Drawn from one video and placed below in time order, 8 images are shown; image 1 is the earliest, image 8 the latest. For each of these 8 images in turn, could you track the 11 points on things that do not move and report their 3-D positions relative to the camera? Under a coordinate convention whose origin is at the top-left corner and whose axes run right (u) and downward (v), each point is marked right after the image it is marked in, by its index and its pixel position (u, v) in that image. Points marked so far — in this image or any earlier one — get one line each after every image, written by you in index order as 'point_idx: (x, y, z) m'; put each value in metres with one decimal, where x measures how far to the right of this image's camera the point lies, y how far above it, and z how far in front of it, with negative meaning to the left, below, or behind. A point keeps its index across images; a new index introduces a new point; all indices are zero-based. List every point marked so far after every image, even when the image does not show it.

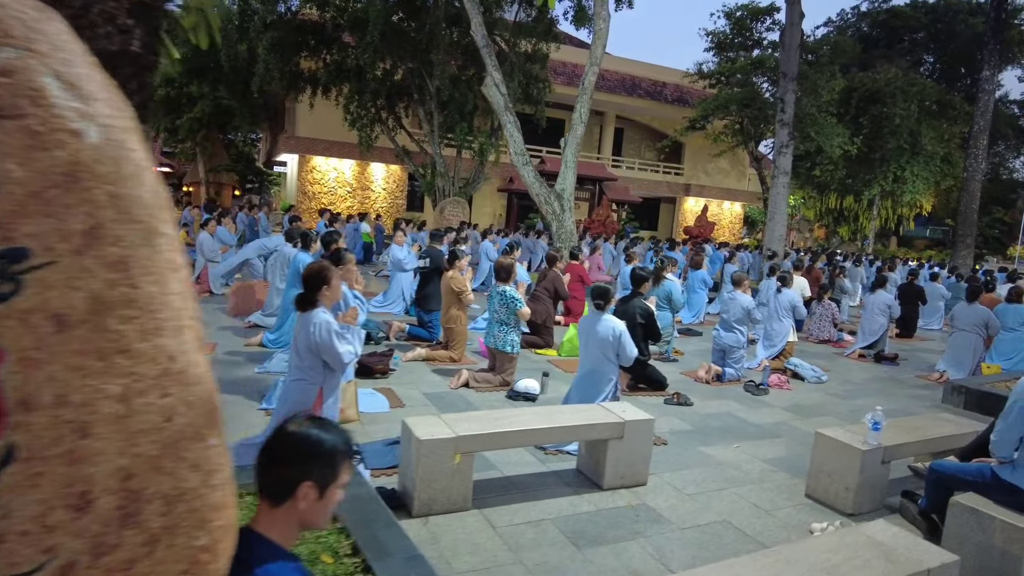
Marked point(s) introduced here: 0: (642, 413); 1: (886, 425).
0: (+0.8, -0.8, +3.9) m
1: (+2.4, -0.9, +4.0) m
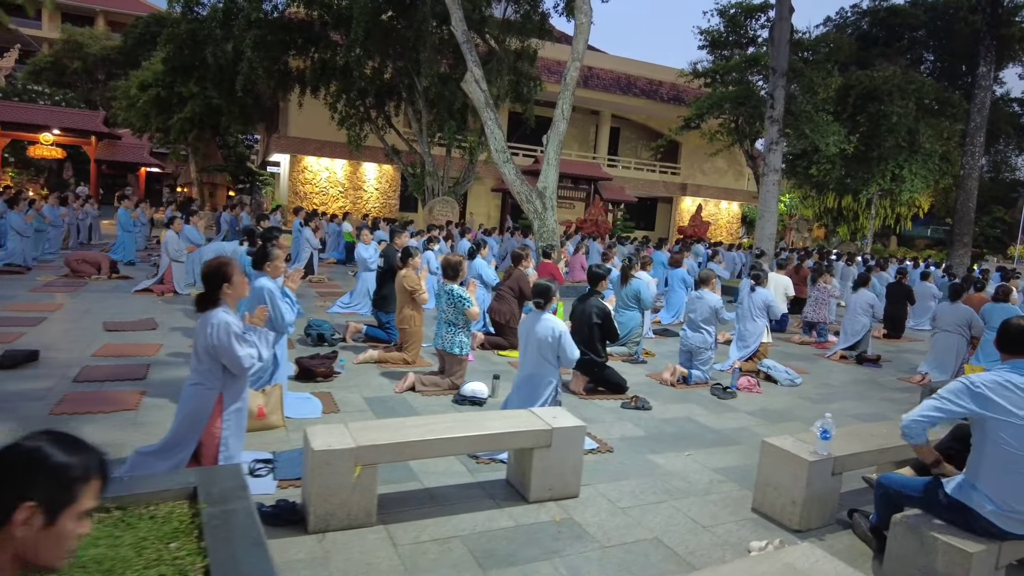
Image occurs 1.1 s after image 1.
0: (+0.4, -0.8, +3.6) m
1: (+2.0, -0.9, +3.7) m
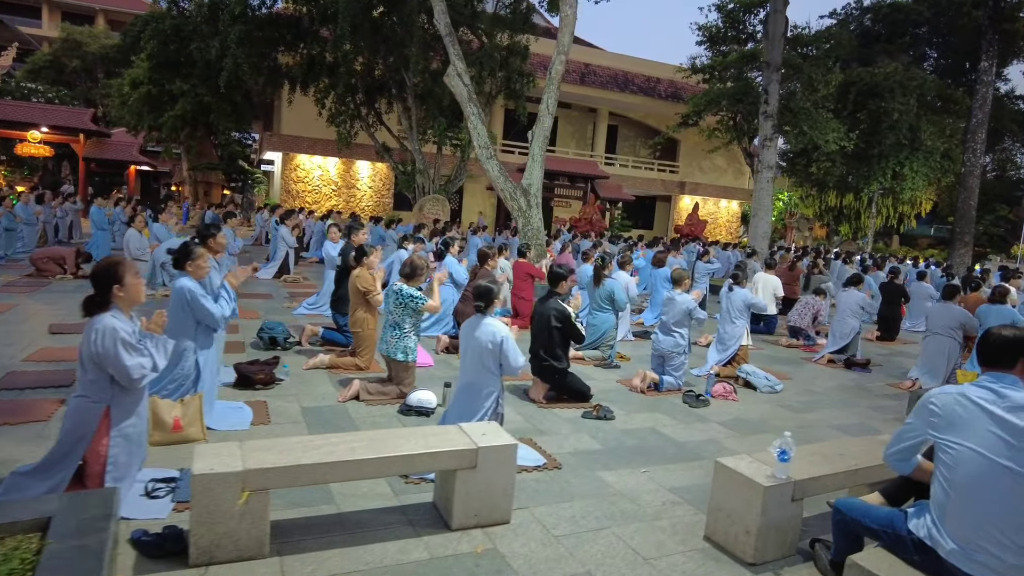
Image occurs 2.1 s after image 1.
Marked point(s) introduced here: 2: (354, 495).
0: (0.0, -0.8, +3.3) m
1: (+1.6, -0.9, +3.3) m
2: (-0.9, -1.2, +3.4) m
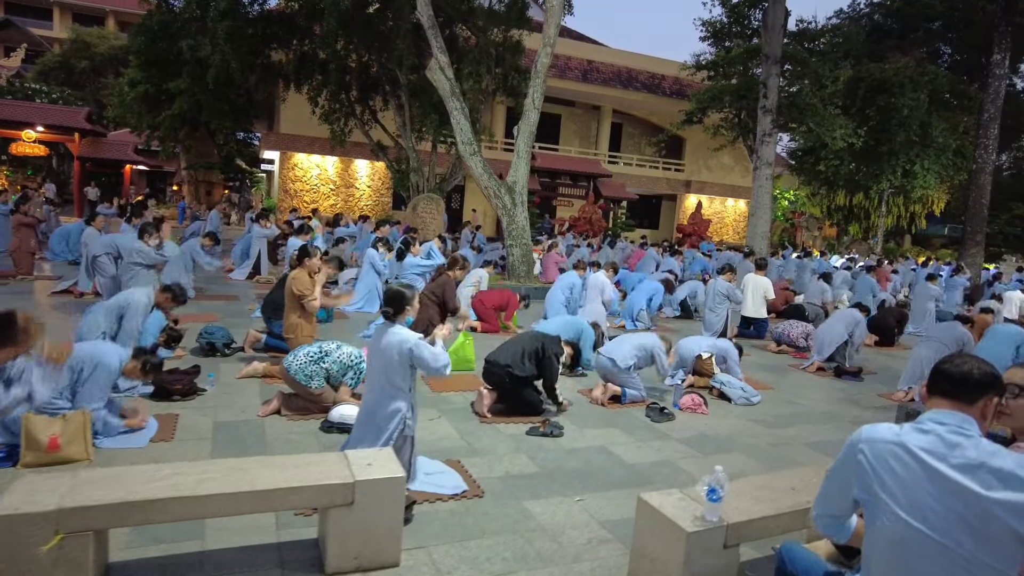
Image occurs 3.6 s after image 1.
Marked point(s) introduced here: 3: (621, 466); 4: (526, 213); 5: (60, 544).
0: (-0.5, -0.8, +2.8) m
1: (+1.1, -0.9, +2.8) m
2: (-1.4, -1.2, +3.0) m
3: (+0.7, -1.2, +4.2) m
4: (+0.3, +1.5, +12.5) m
5: (-1.7, -1.0, +2.3) m
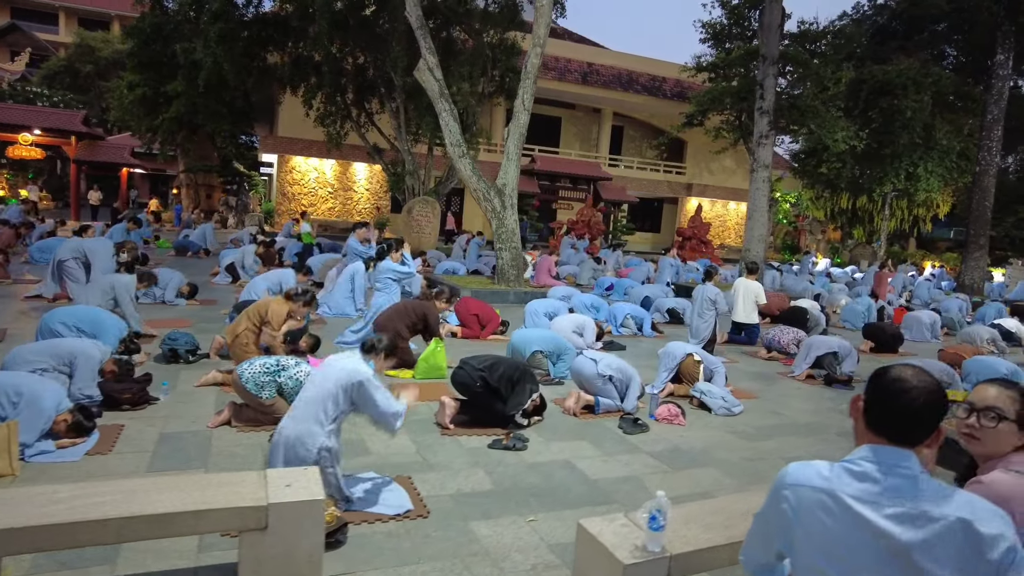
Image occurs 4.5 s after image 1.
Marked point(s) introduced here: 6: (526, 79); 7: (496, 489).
0: (-0.8, -0.9, +2.6) m
1: (+0.8, -1.0, +2.6) m
2: (-1.7, -1.2, +2.8) m
3: (+0.5, -1.2, +4.0) m
4: (+0.1, +1.4, +12.3) m
5: (-2.0, -1.0, +2.1) m
6: (+0.3, +4.1, +12.2) m
7: (-0.1, -1.2, +3.8) m
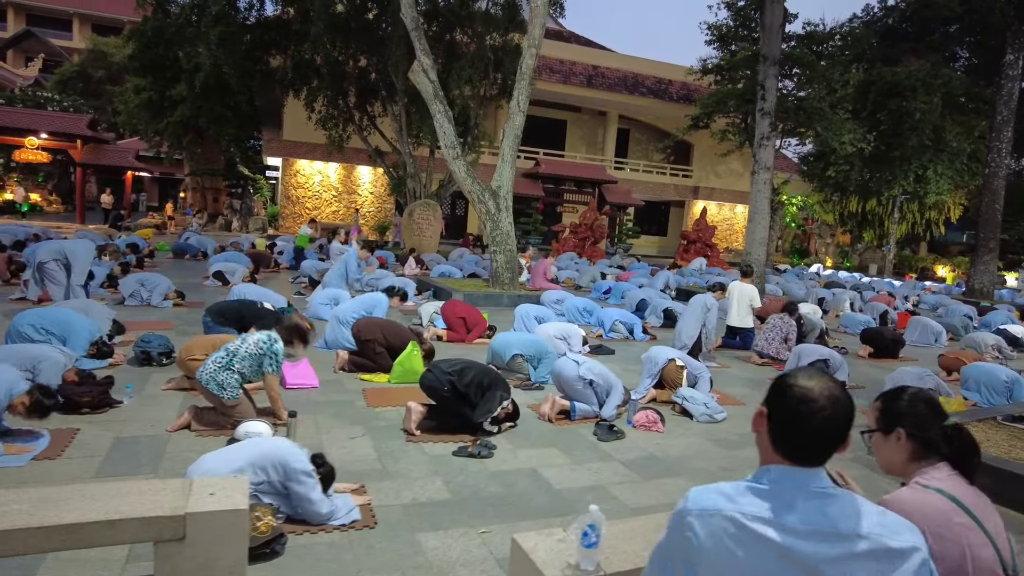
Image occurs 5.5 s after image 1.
0: (-1.1, -0.9, +2.5) m
1: (+0.5, -1.0, +2.5) m
2: (-1.9, -1.2, +2.7) m
3: (+0.2, -1.3, +3.8) m
4: (0.0, +1.4, +12.1) m
5: (-2.3, -1.0, +2.0) m
6: (+0.2, +4.1, +12.1) m
7: (-0.3, -1.2, +3.6) m
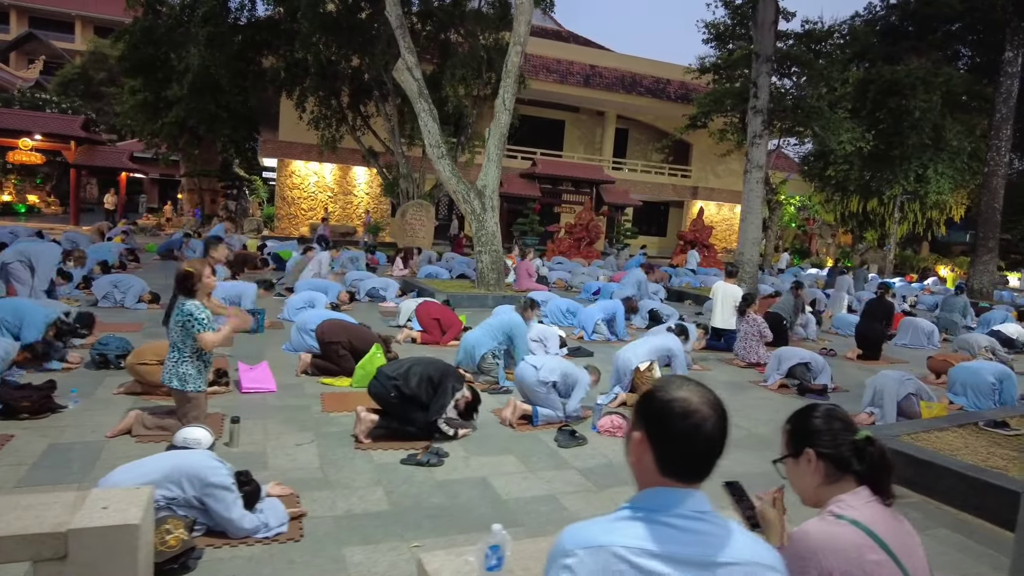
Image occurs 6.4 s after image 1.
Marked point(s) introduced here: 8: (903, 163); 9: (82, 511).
0: (-1.4, -0.9, +2.3) m
1: (+0.2, -1.0, +2.3) m
2: (-2.3, -1.2, +2.5) m
3: (-0.1, -1.3, +3.6) m
4: (-0.3, +1.3, +12.0) m
5: (-2.6, -1.0, +1.9) m
6: (-0.1, +4.1, +12.0) m
7: (-0.7, -1.2, +3.4) m
8: (+11.3, +3.7, +18.0) m
9: (-1.6, -0.8, +2.3) m
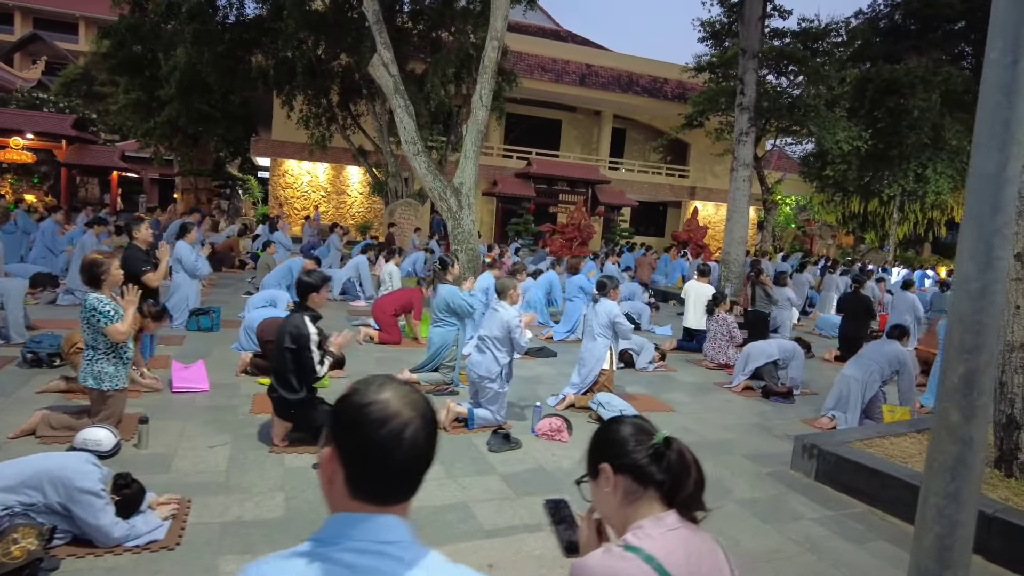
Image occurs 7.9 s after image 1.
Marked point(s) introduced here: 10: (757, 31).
0: (-2.0, -0.8, +2.1) m
1: (-0.3, -0.9, +2.1) m
2: (-2.8, -1.2, +2.4) m
3: (-0.6, -1.2, +3.4) m
4: (-0.7, +1.4, +11.8) m
5: (-3.1, -1.0, +1.7) m
6: (-0.5, +4.1, +11.8) m
7: (-1.2, -1.2, +3.3) m
8: (+10.9, +3.7, +17.7) m
9: (-2.2, -0.8, +2.1) m
10: (+5.6, +5.9, +14.0) m
